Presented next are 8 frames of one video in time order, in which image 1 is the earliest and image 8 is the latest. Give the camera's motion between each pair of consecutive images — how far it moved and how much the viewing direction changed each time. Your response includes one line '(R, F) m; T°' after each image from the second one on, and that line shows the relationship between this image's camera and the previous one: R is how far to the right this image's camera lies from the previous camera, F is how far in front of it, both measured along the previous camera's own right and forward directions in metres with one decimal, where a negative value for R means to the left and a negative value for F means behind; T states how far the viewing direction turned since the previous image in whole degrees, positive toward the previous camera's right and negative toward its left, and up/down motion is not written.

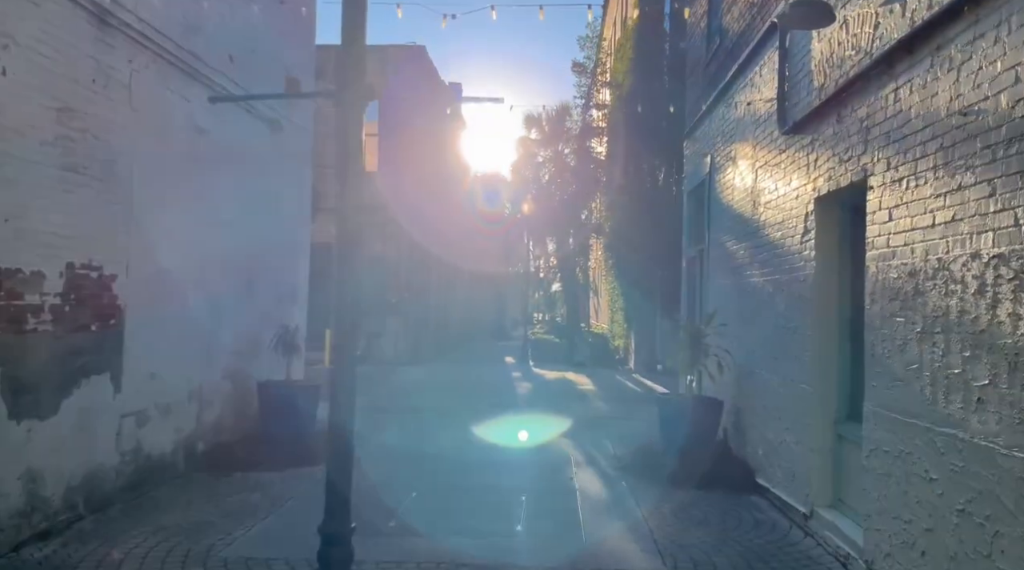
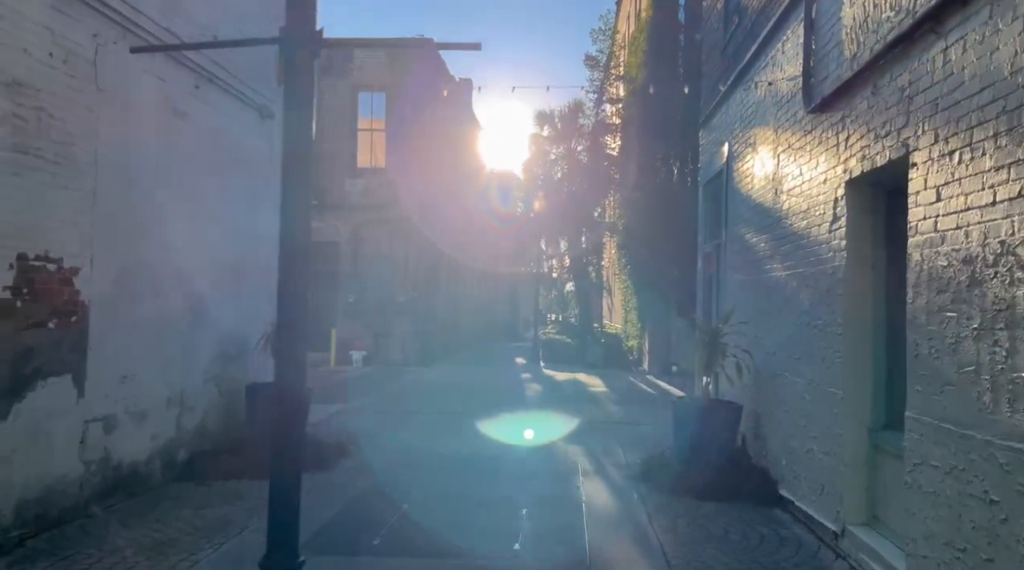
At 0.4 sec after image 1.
(+0.1, +0.6) m; -1°
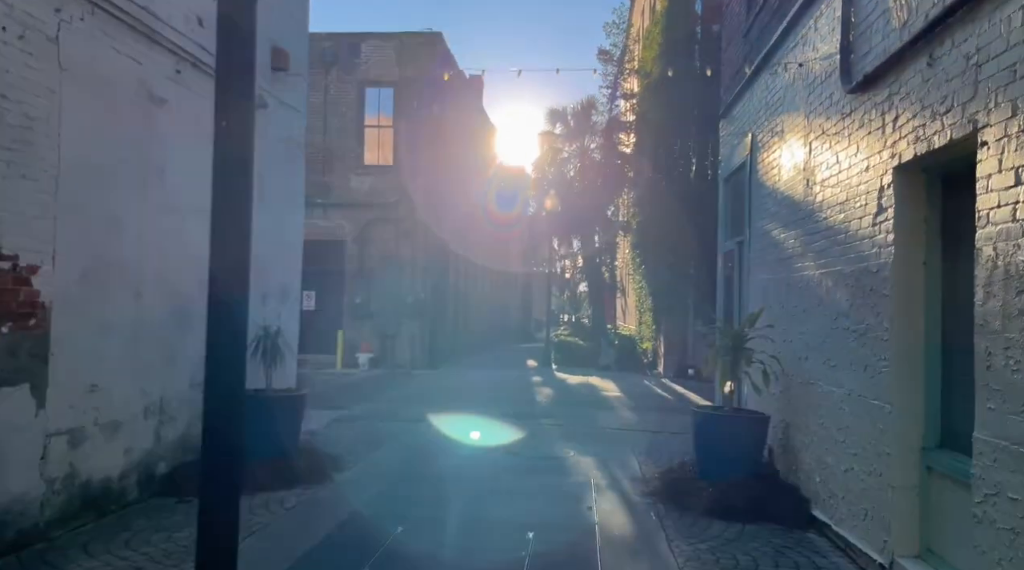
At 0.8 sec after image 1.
(+0.1, +0.6) m; -1°
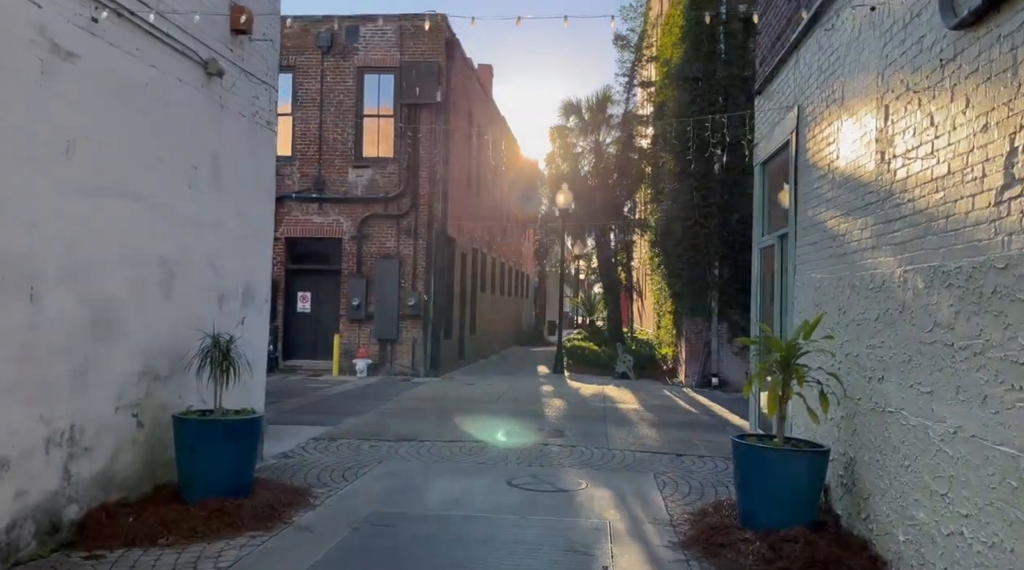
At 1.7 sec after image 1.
(+0.1, +1.4) m; -1°
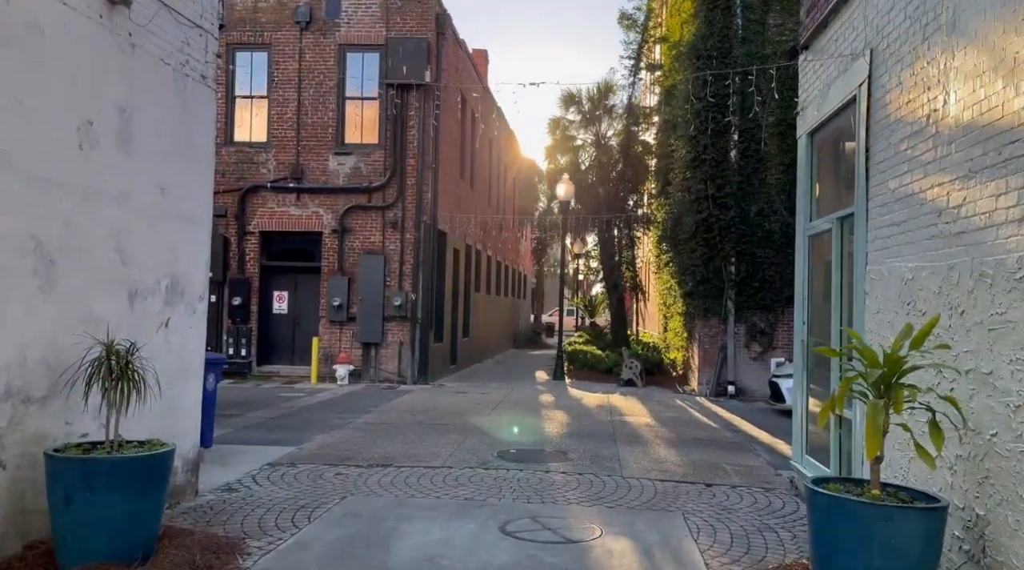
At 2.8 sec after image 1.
(0.0, +1.7) m; 0°
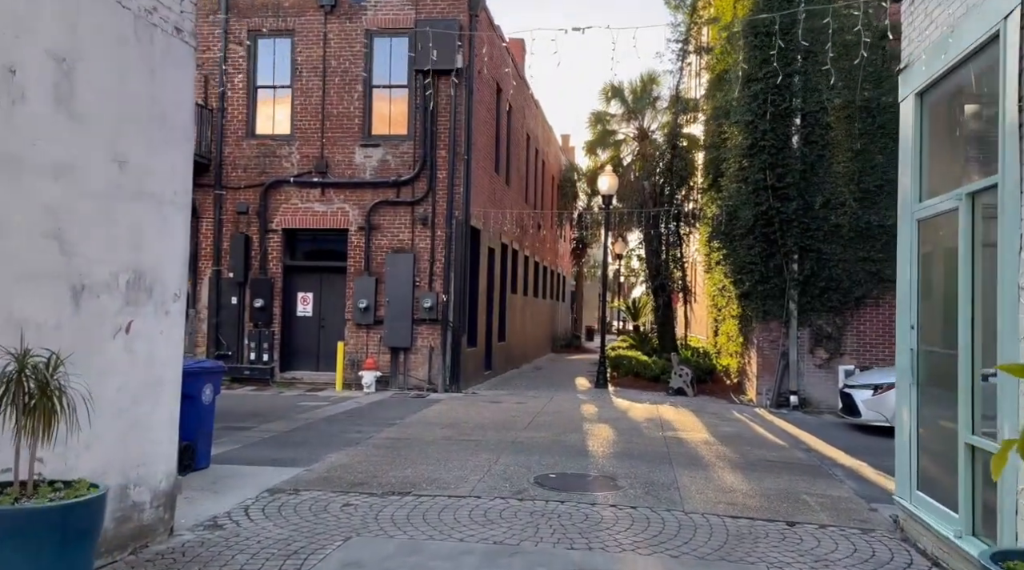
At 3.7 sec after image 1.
(0.0, +1.3) m; -2°
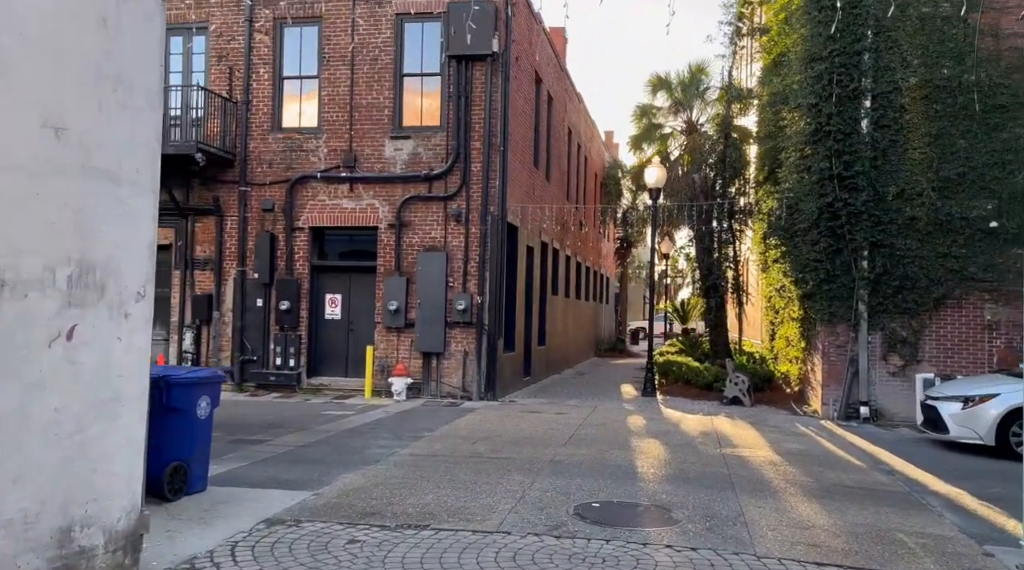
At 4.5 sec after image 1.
(+0.1, +1.1) m; -3°
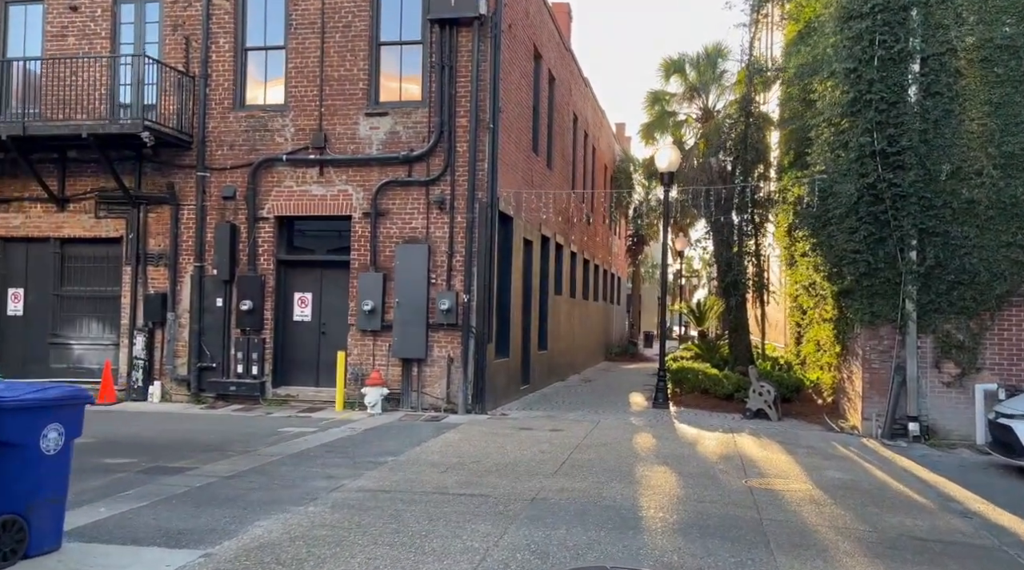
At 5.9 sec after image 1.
(+0.4, +1.9) m; -1°
